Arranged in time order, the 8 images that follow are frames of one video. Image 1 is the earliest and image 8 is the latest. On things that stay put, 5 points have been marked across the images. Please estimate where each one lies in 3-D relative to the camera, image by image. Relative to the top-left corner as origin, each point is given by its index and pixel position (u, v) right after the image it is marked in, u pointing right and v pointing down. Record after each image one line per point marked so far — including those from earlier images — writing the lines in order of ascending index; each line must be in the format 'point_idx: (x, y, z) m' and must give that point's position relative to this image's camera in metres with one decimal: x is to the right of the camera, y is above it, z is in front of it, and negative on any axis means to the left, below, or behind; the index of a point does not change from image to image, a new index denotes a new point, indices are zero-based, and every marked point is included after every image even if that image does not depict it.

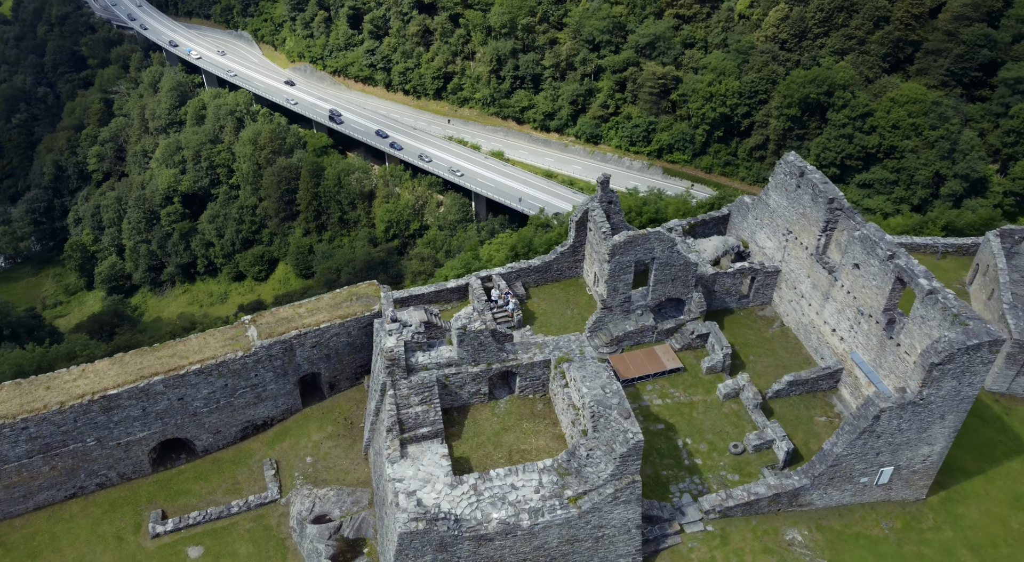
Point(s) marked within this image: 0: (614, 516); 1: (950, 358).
0: (+2.8, -6.5, +19.3) m
1: (+11.7, -2.1, +18.8) m
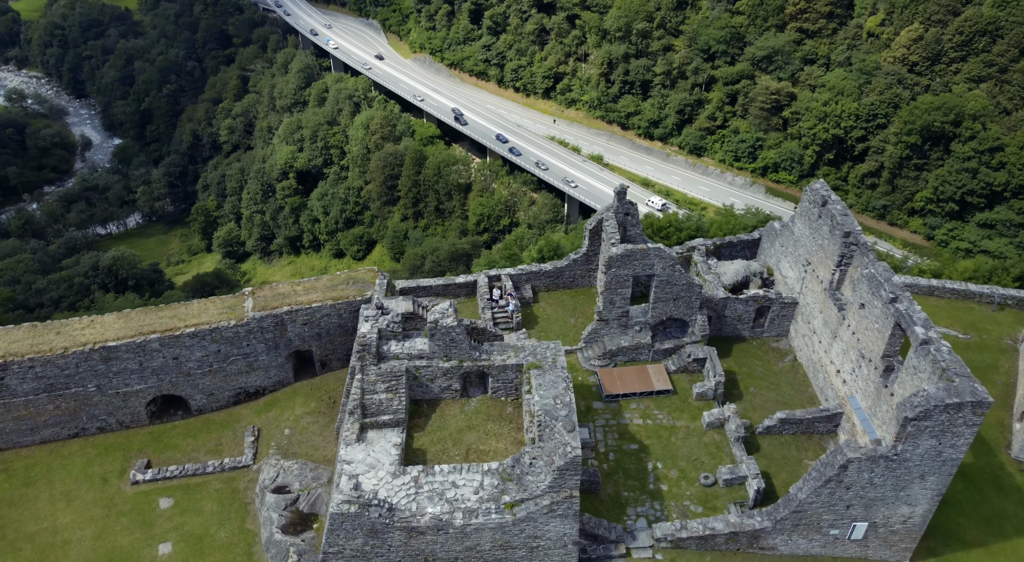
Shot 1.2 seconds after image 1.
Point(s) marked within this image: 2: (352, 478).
0: (+1.1, -6.7, +19.0) m
1: (+10.2, -3.3, +17.3) m
2: (-4.5, -5.5, +19.5) m
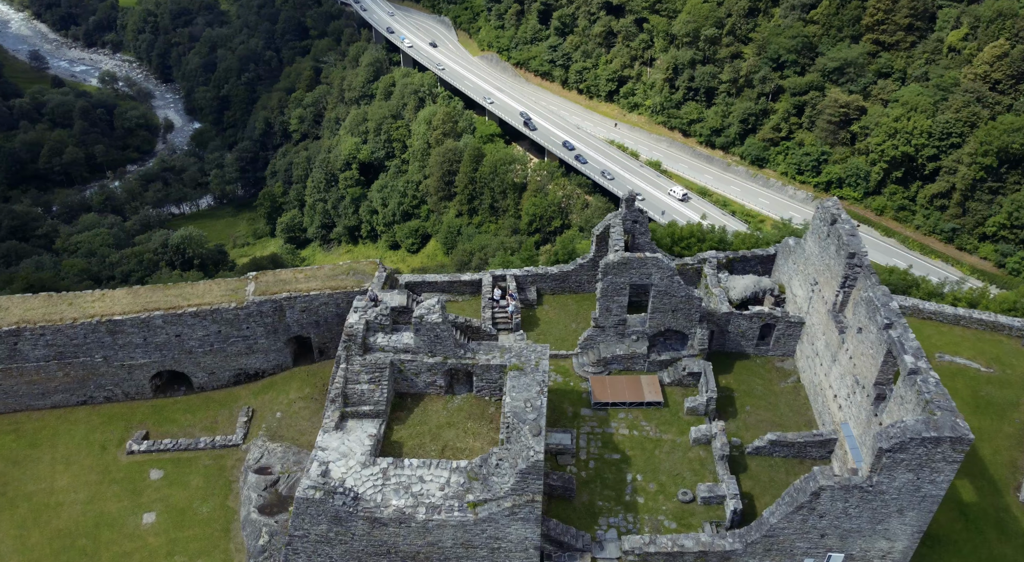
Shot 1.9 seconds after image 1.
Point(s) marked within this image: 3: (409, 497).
0: (0.0, -6.8, +18.9) m
1: (+9.2, -3.9, +16.5) m
2: (-5.4, -5.2, +19.8) m
3: (-2.8, -5.9, +19.1) m
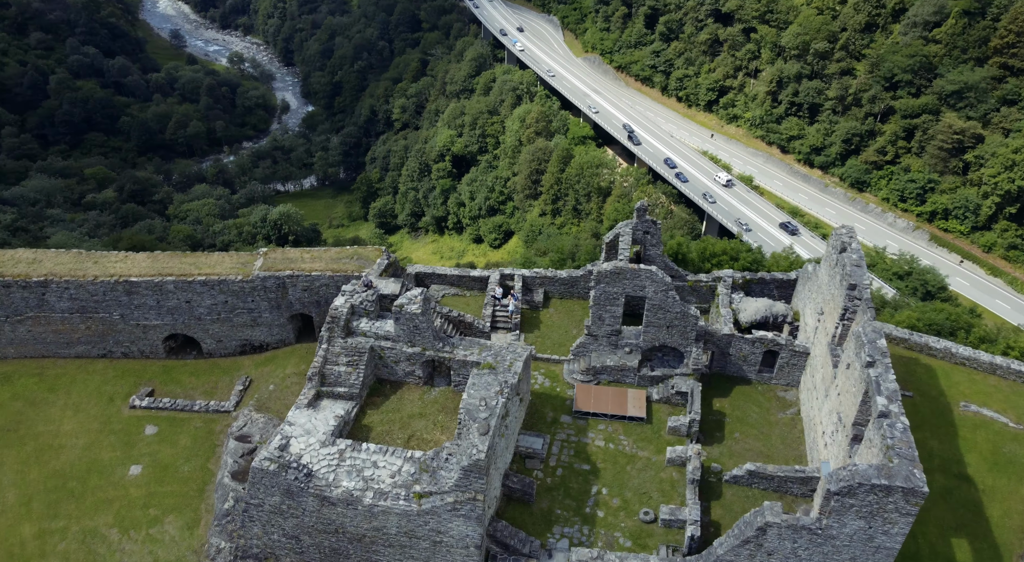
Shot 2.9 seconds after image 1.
0: (-1.6, -6.7, +19.0) m
1: (+7.5, -4.7, +15.5) m
2: (-6.6, -4.6, +20.5) m
3: (-4.2, -5.5, +19.5) m
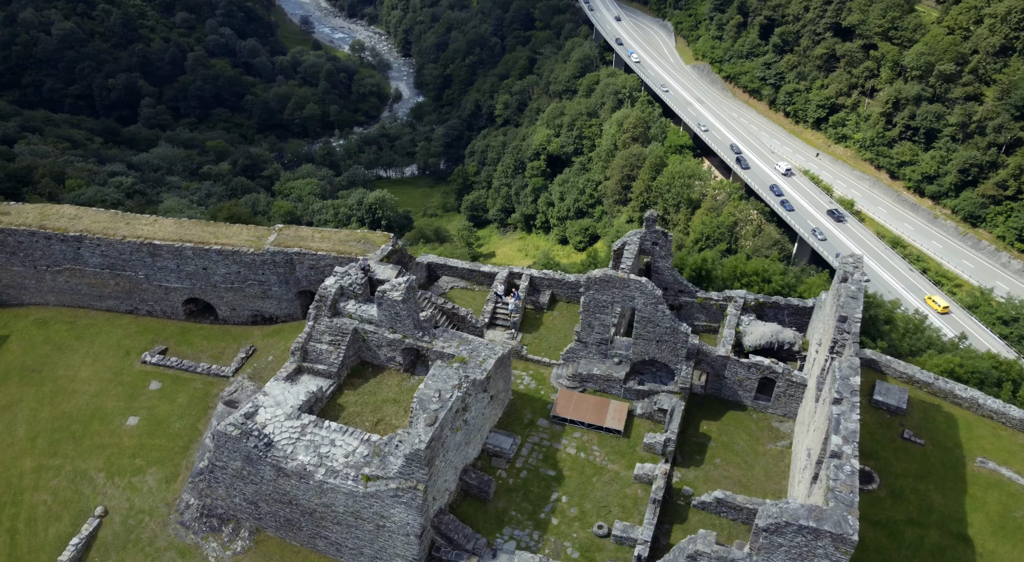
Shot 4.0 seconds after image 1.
0: (-3.2, -6.4, +19.2) m
1: (+5.5, -5.2, +14.6) m
2: (-7.8, -3.8, +21.2) m
3: (-5.7, -5.0, +20.0) m
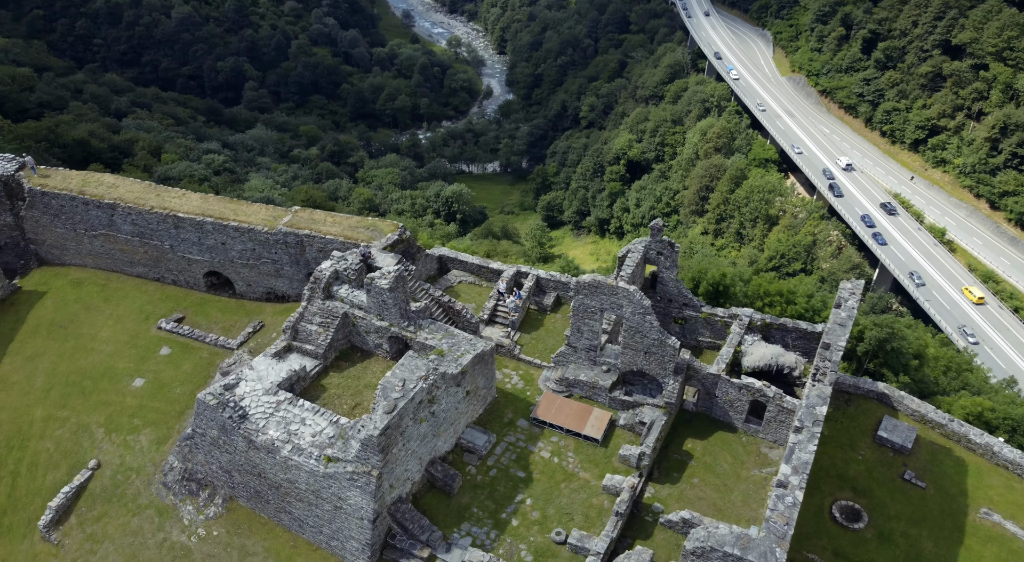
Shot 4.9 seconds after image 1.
0: (-4.5, -6.0, +19.5) m
1: (+3.8, -5.6, +14.1) m
2: (-8.6, -3.1, +22.0) m
3: (-6.7, -4.4, +20.5) m
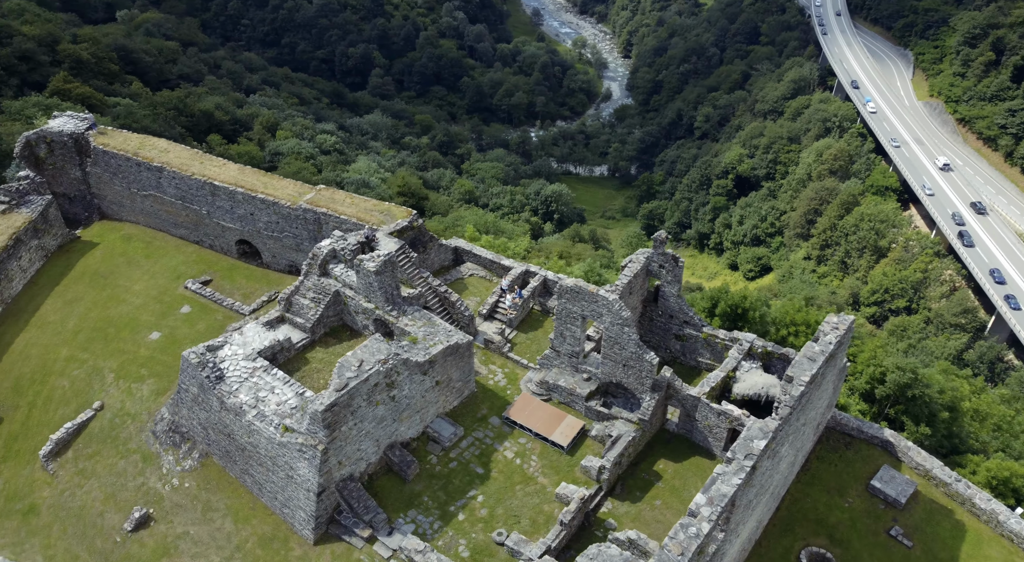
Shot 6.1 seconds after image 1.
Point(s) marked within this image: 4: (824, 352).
0: (-6.1, -5.4, +20.0) m
1: (+1.5, -5.7, +13.6) m
2: (-9.5, -2.0, +23.1) m
3: (-8.0, -3.5, +21.4) m
4: (+8.2, -1.9, +18.3) m
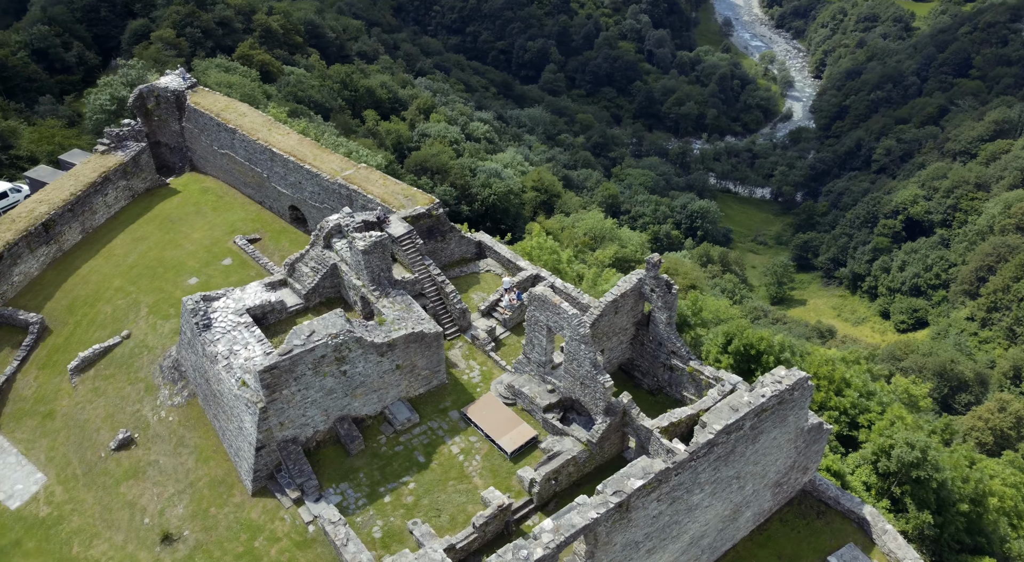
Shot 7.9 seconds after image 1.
0: (-8.1, -4.3, +21.4) m
1: (-2.1, -5.7, +13.7) m
2: (-10.4, -0.5, +25.0) m
3: (-9.4, -2.2, +23.1) m
4: (+5.9, -3.0, +16.9) m
